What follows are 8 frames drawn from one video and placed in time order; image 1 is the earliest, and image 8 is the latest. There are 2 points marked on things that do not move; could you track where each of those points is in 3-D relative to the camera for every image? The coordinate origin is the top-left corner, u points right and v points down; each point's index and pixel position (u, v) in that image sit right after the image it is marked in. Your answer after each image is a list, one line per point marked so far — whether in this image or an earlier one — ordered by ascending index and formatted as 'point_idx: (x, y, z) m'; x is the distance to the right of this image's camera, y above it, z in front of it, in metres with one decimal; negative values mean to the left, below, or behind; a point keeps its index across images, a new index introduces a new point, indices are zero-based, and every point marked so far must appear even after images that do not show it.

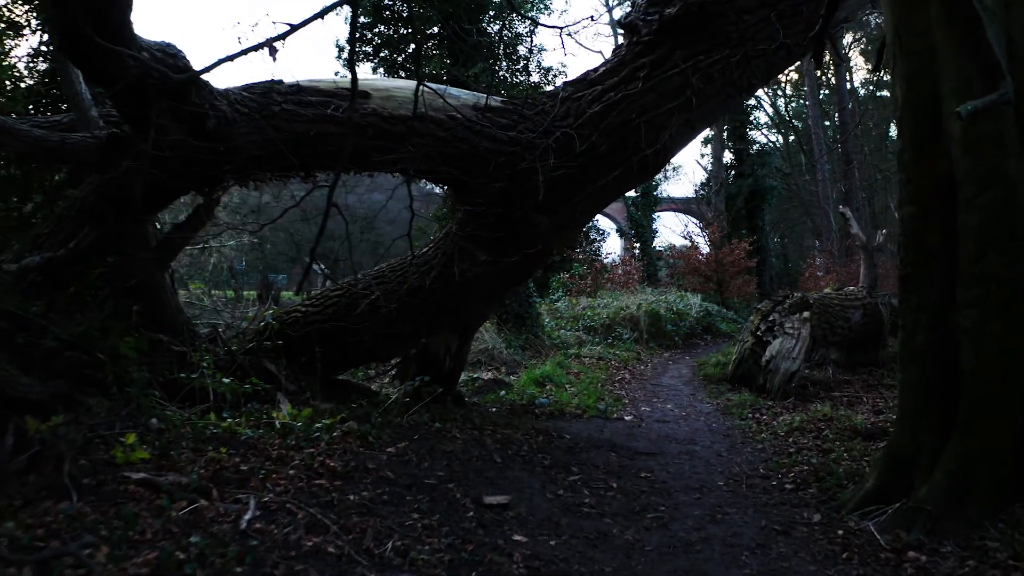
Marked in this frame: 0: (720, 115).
0: (+1.2, +1.0, +7.1) m
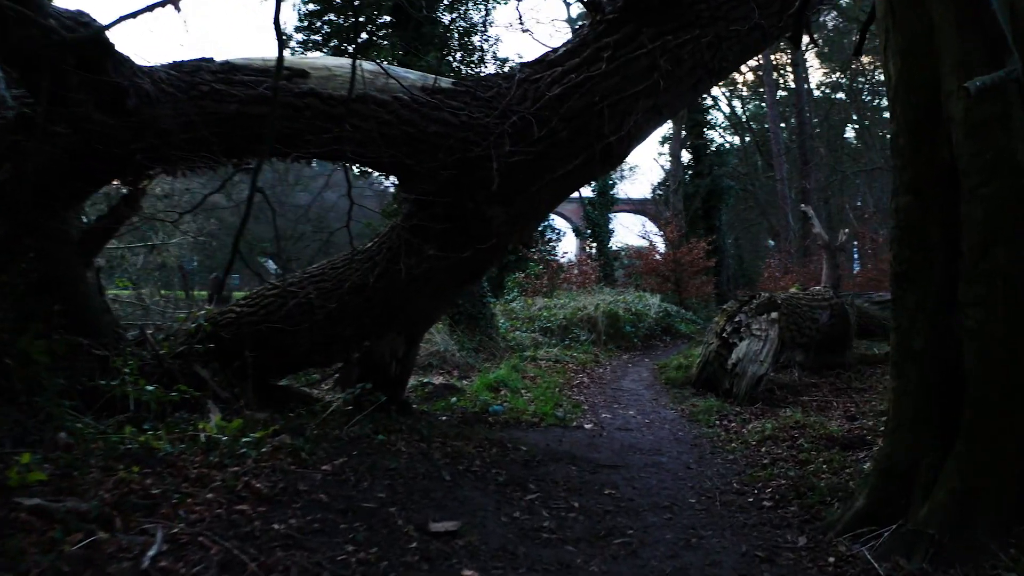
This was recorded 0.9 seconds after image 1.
0: (+1.0, +1.0, +6.5) m
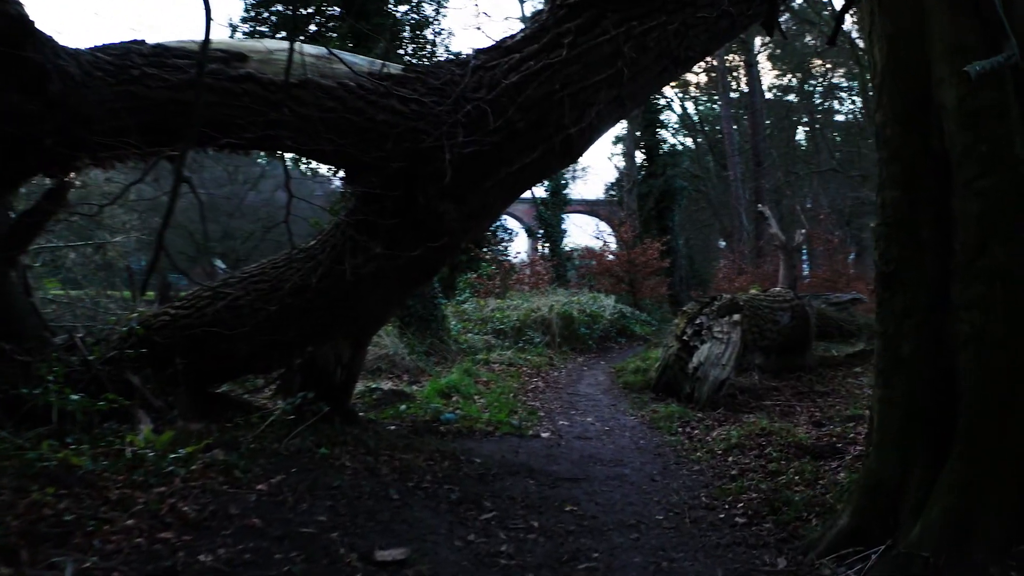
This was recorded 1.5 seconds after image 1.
0: (+0.7, +1.0, +6.2) m
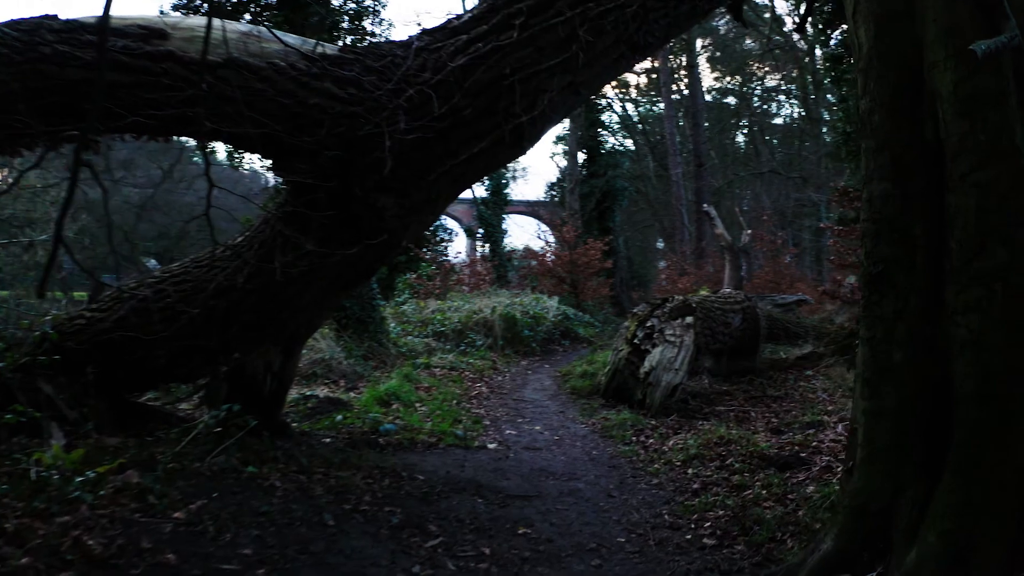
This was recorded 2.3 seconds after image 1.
0: (+0.5, +1.0, +5.8) m
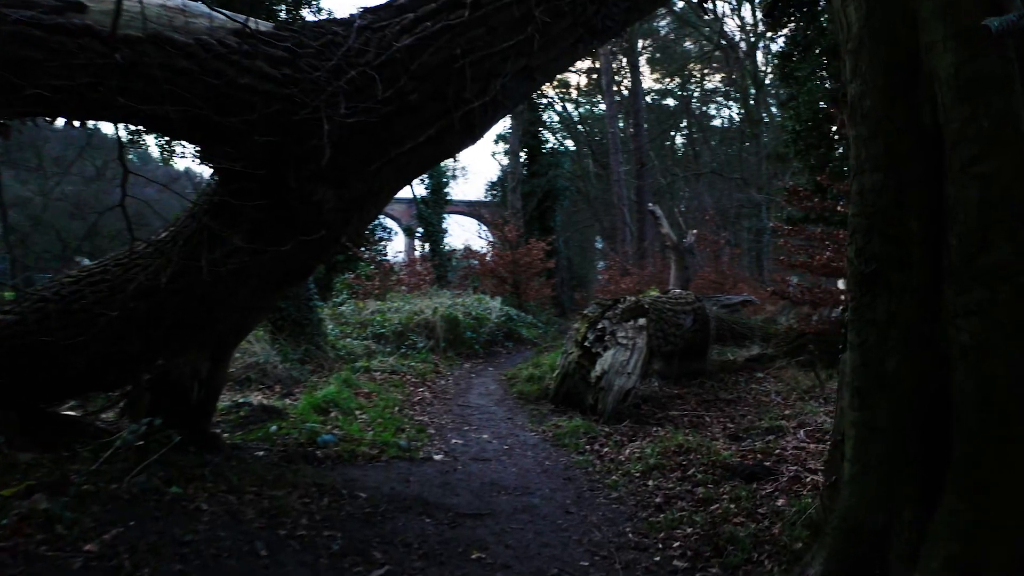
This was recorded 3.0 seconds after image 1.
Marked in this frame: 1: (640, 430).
0: (+0.2, +1.0, +5.4) m
1: (+0.8, -0.9, +7.7) m
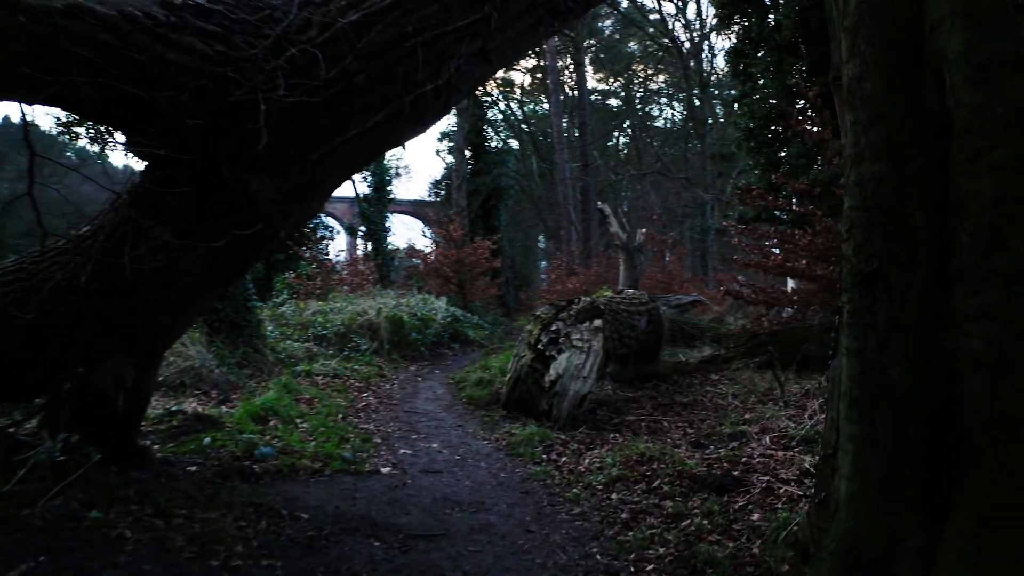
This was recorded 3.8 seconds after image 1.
0: (+0.1, +1.0, +5.0) m
1: (+0.5, -0.9, +7.3) m
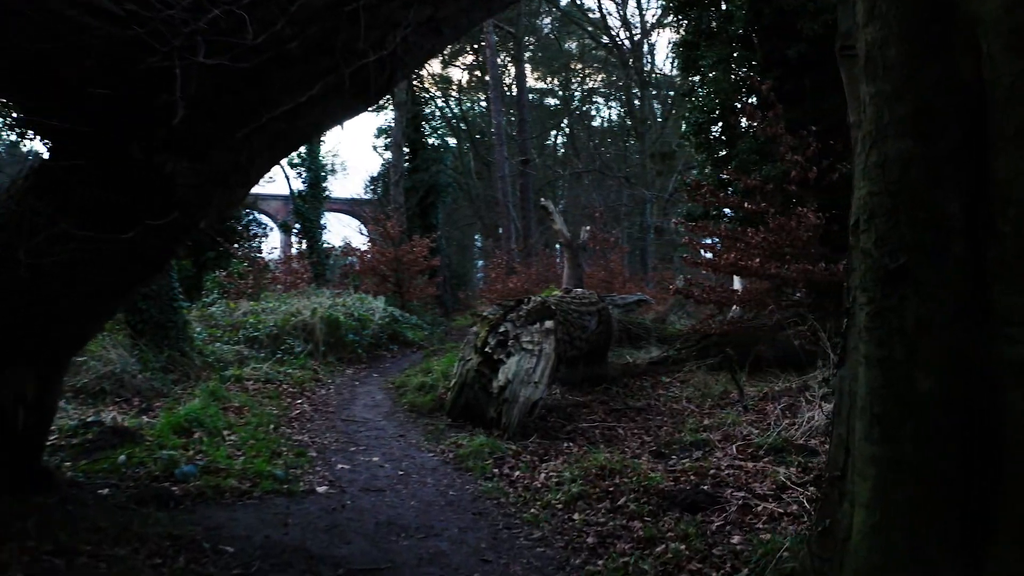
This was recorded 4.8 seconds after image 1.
0: (-0.1, +1.0, +4.5) m
1: (+0.2, -0.9, +6.8) m
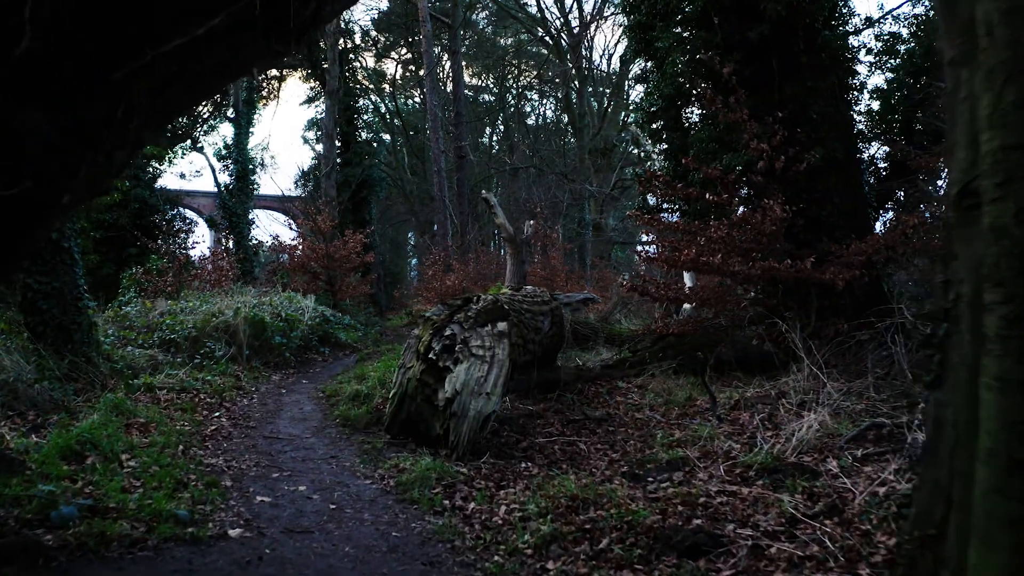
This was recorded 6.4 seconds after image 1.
0: (-0.2, +1.0, +3.5) m
1: (0.0, -0.9, +5.9) m
